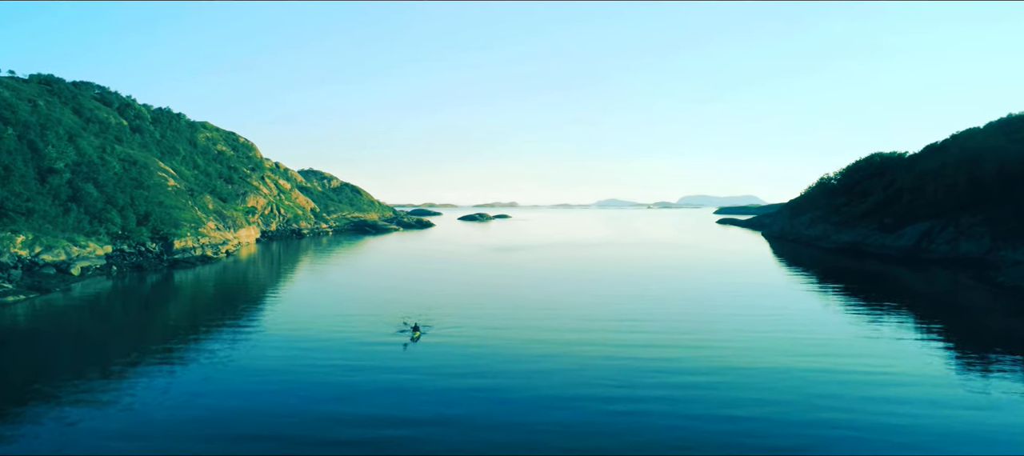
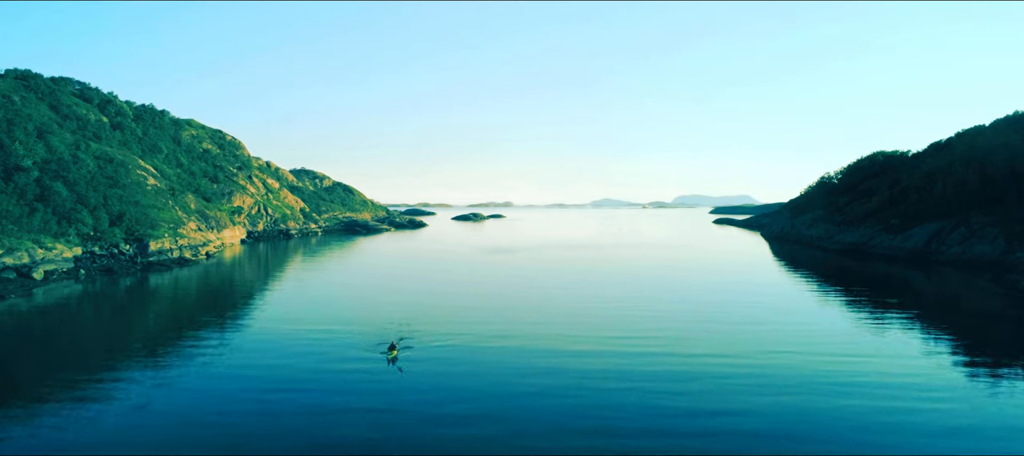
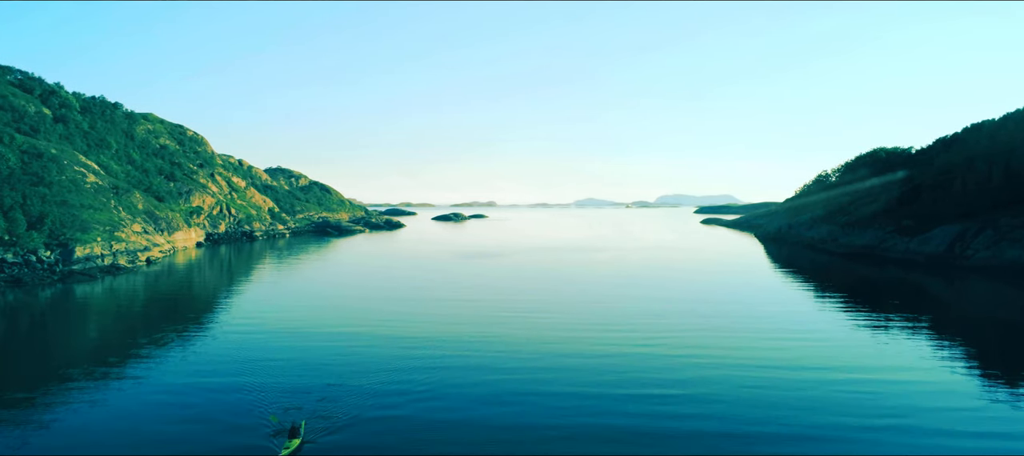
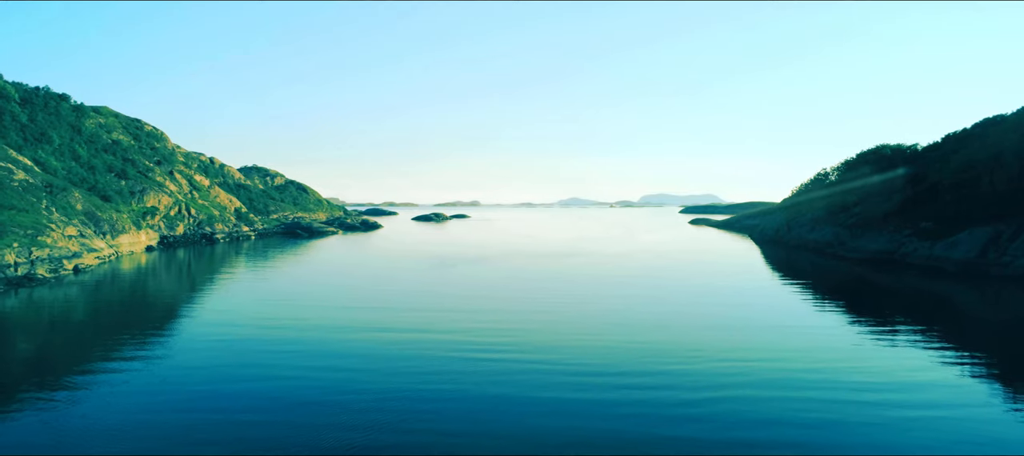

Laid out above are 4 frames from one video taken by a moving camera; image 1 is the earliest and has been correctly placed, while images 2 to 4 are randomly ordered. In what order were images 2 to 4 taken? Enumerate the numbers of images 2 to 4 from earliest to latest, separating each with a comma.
2, 3, 4
